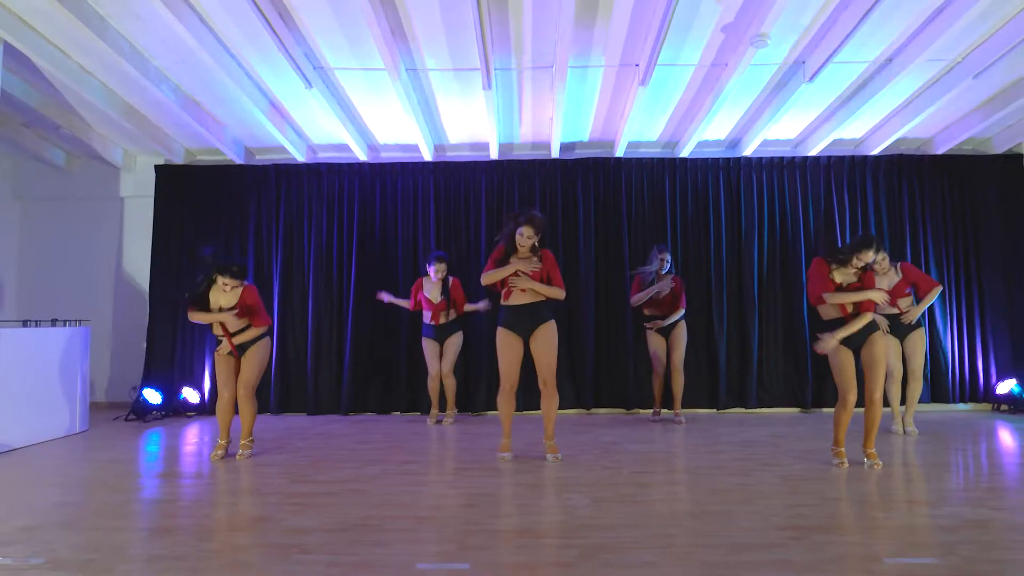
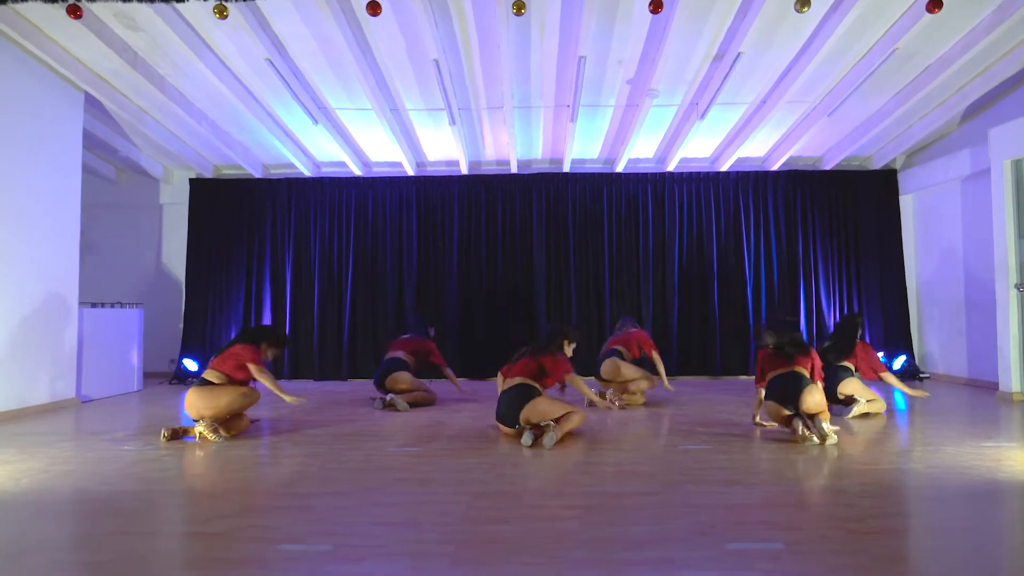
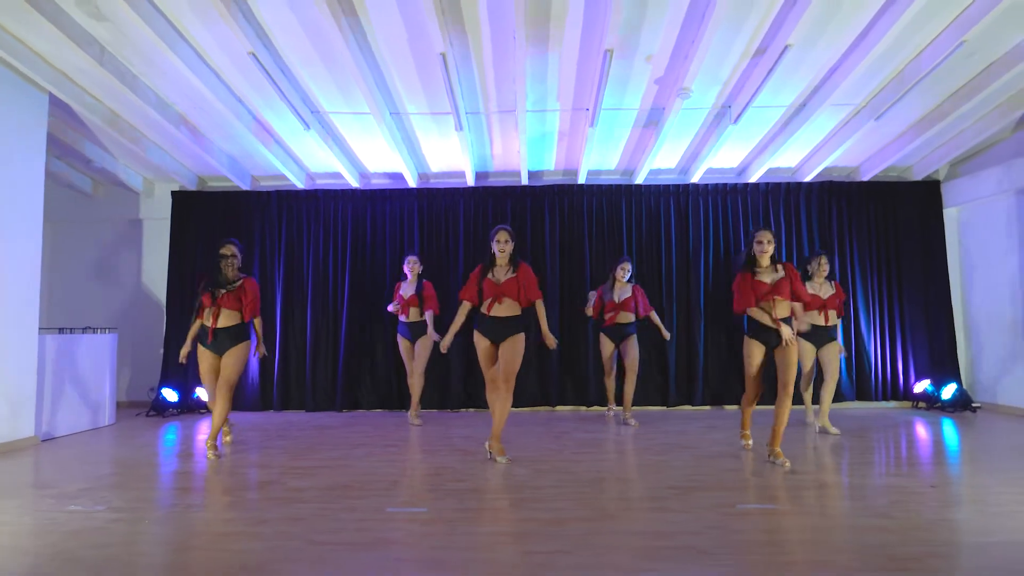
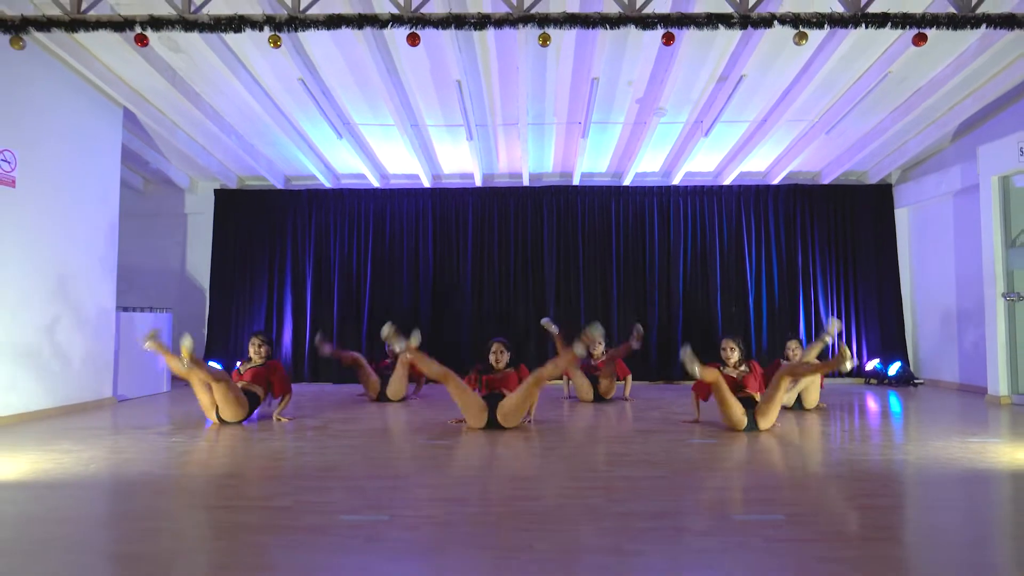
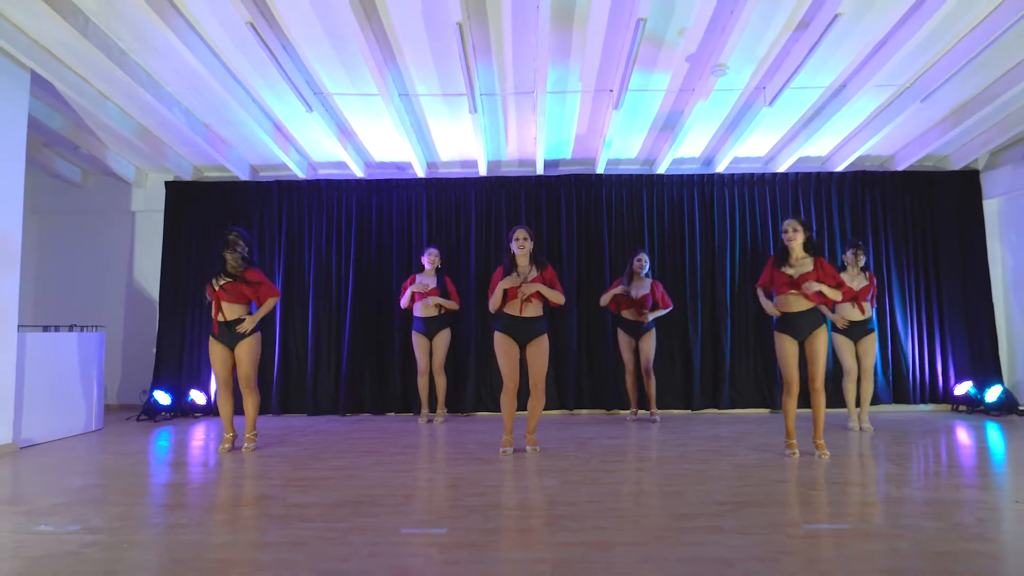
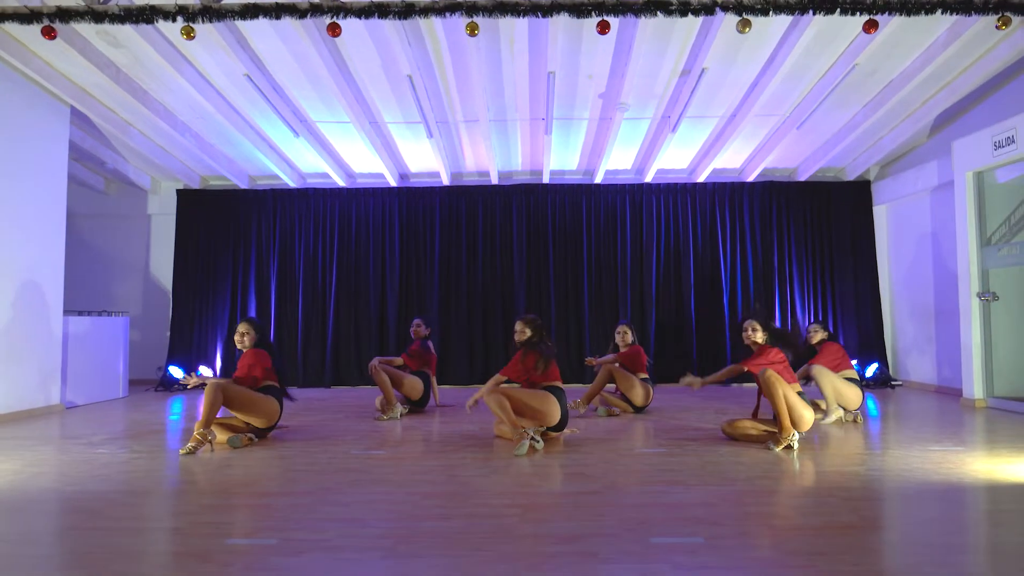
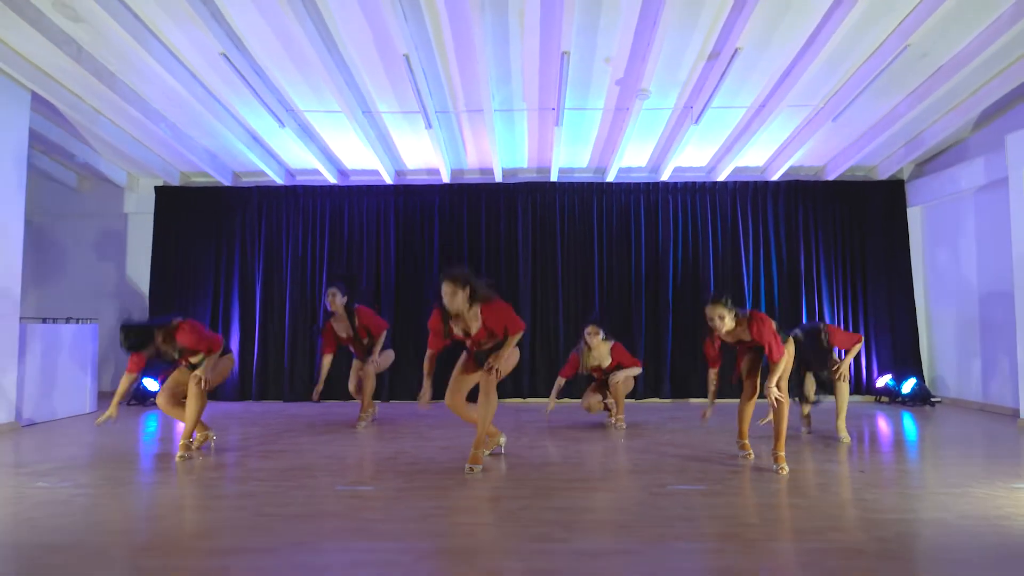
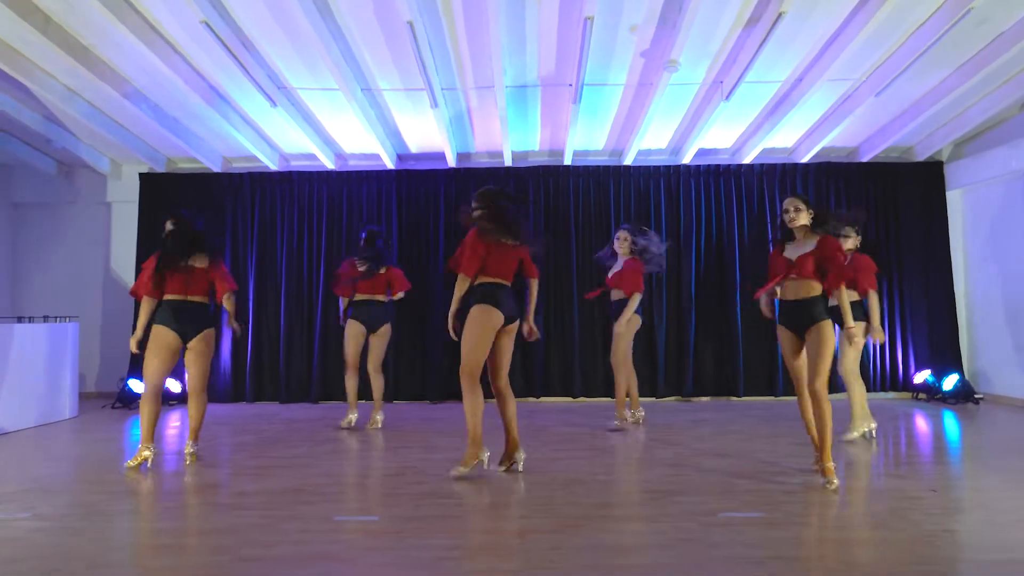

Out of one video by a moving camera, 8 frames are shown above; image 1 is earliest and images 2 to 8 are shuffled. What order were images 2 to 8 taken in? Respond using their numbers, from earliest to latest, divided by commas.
5, 3, 8, 7, 4, 2, 6
